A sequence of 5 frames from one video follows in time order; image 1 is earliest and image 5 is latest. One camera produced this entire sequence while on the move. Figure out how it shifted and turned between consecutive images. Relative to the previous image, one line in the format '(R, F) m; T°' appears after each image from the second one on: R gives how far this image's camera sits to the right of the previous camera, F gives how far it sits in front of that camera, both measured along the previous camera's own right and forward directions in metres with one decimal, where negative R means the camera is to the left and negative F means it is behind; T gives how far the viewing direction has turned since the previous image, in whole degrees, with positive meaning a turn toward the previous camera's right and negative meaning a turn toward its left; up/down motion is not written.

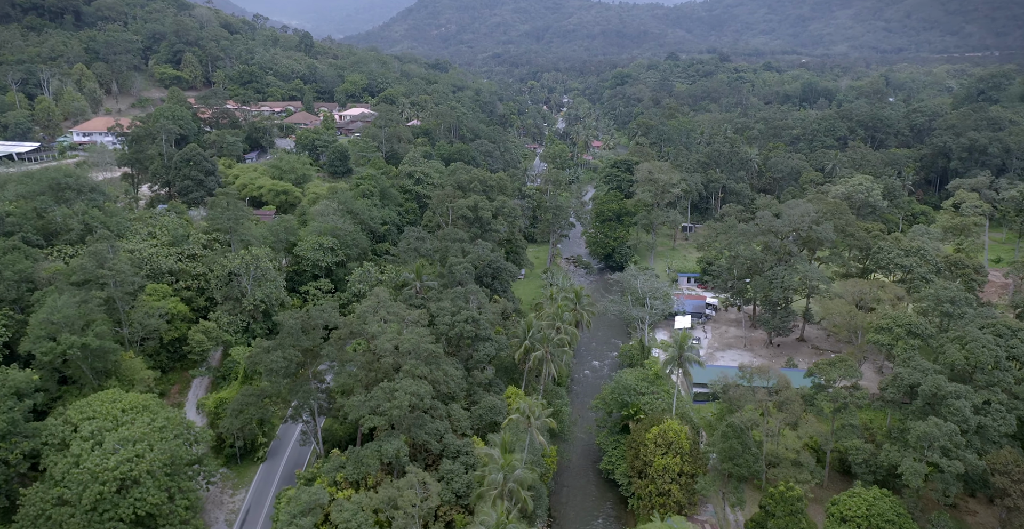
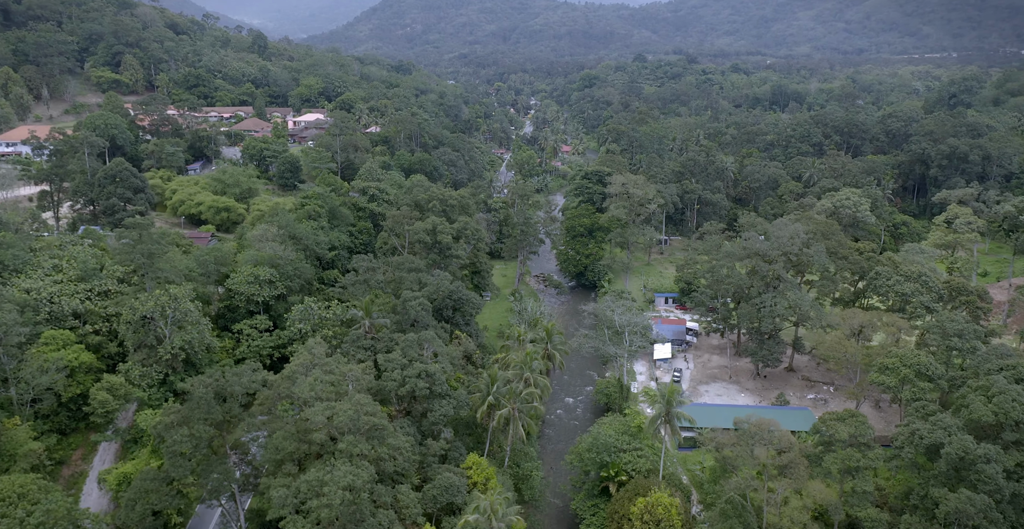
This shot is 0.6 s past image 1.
(+0.4, +4.6) m; +3°
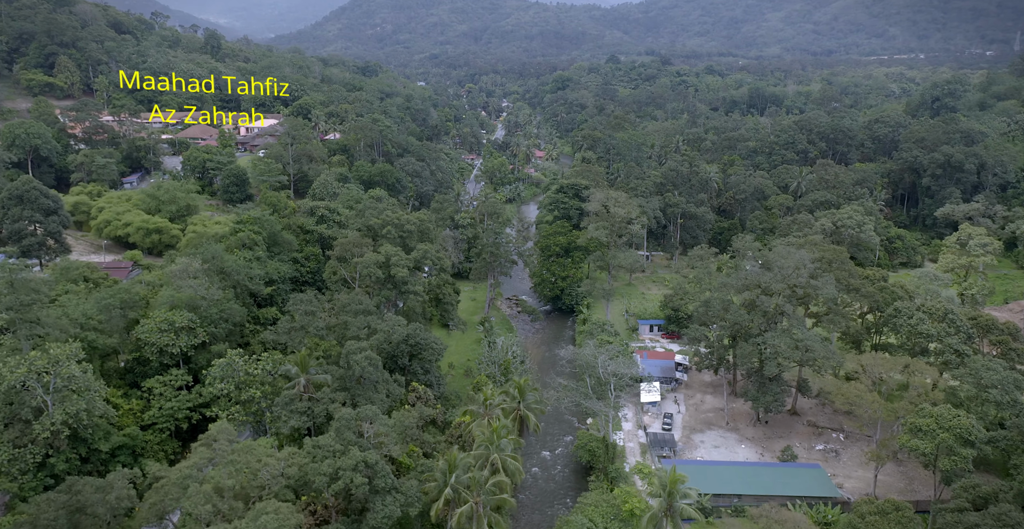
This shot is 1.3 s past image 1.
(+0.4, +5.6) m; +2°
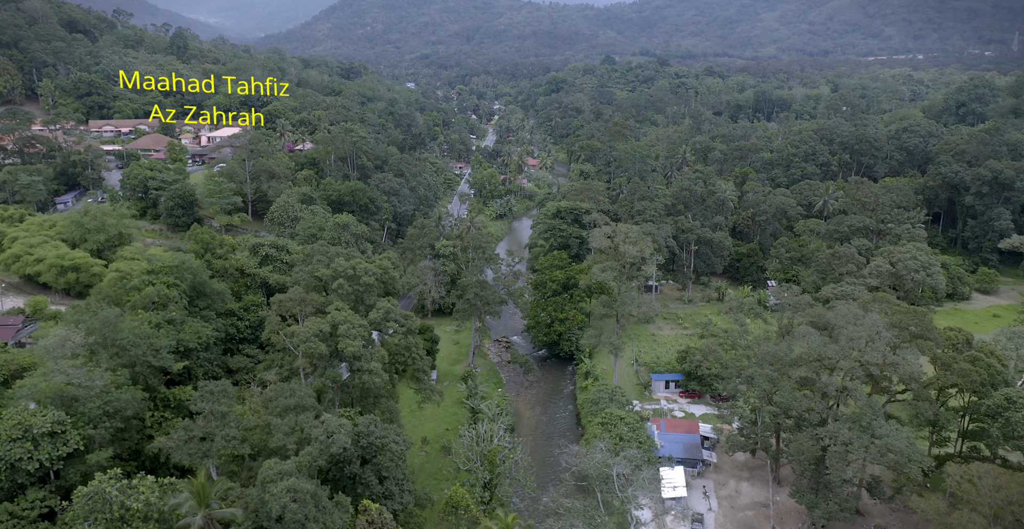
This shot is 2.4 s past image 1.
(+0.3, +8.5) m; +1°
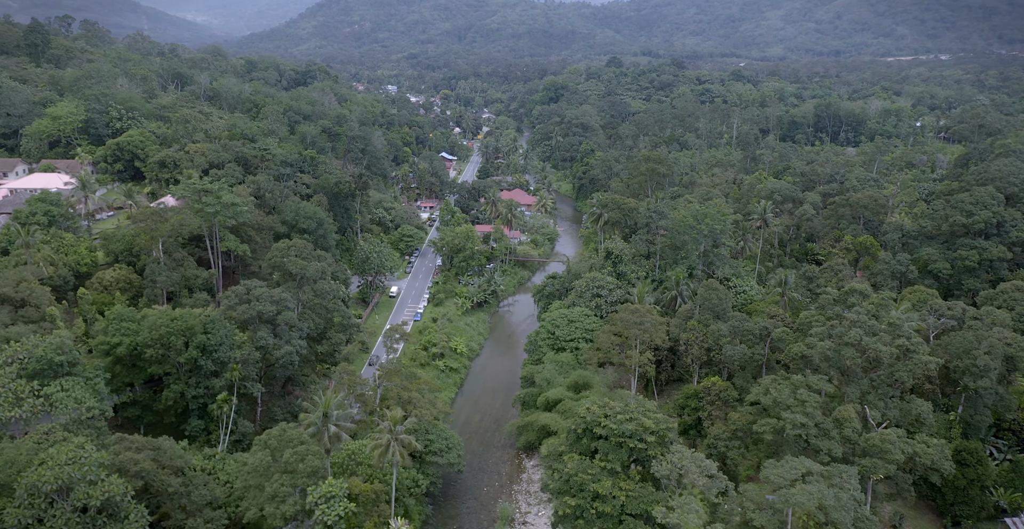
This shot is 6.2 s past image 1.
(+0.9, +30.4) m; 0°
